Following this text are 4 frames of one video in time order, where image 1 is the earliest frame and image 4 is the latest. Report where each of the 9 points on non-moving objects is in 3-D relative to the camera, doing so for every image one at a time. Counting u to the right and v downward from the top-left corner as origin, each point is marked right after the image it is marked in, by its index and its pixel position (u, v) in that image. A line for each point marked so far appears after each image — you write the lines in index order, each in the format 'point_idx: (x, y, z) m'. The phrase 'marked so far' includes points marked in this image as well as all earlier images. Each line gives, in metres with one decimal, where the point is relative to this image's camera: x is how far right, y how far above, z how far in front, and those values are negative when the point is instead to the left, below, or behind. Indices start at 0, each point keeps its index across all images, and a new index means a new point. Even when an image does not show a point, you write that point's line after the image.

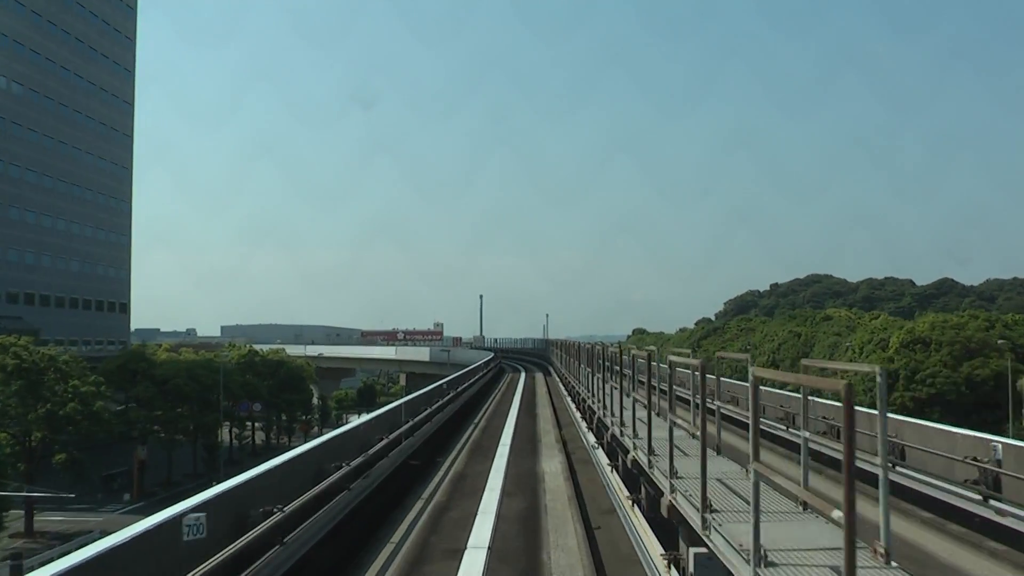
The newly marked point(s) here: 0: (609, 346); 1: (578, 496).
0: (+1.8, -1.1, +14.6) m
1: (+1.1, -3.3, +11.1) m
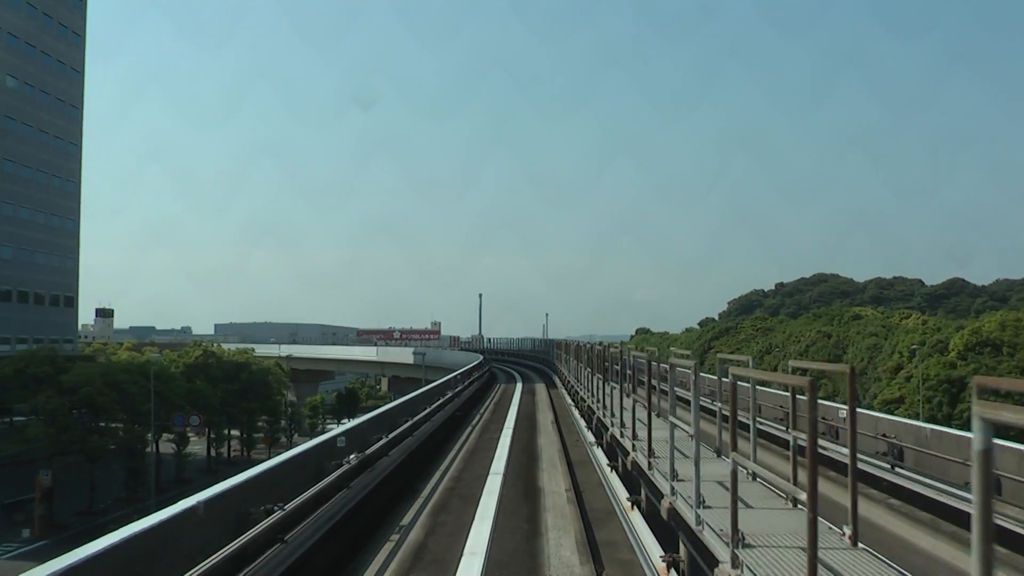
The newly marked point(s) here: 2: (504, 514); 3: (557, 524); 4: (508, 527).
0: (+1.8, -1.1, +13.9) m
1: (+1.0, -3.2, +10.4) m
2: (-0.1, -3.3, +10.5) m
3: (+0.6, -3.2, +9.9) m
4: (-0.1, -3.2, +9.8) m
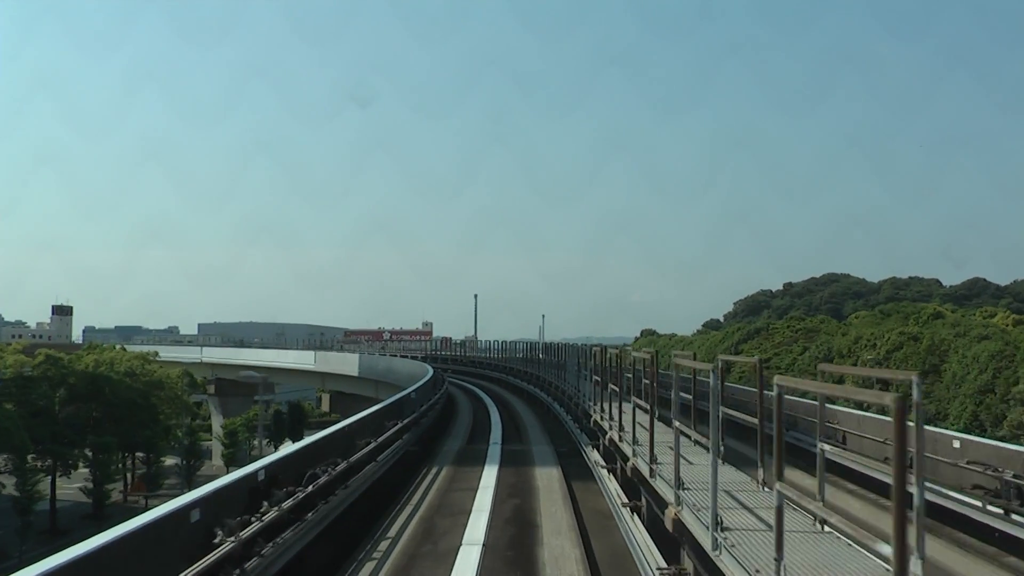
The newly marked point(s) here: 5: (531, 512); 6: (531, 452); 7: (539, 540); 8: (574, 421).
0: (+1.7, -1.0, +12.6) m
1: (+0.9, -3.1, +9.1) m
2: (-0.2, -3.2, +9.2) m
3: (+0.5, -3.2, +8.6) m
4: (-0.2, -3.1, +8.4) m
5: (+0.3, -3.3, +11.0) m
6: (+0.5, -3.5, +17.0) m
7: (+0.3, -3.1, +9.0) m
8: (+1.6, -3.4, +19.4) m
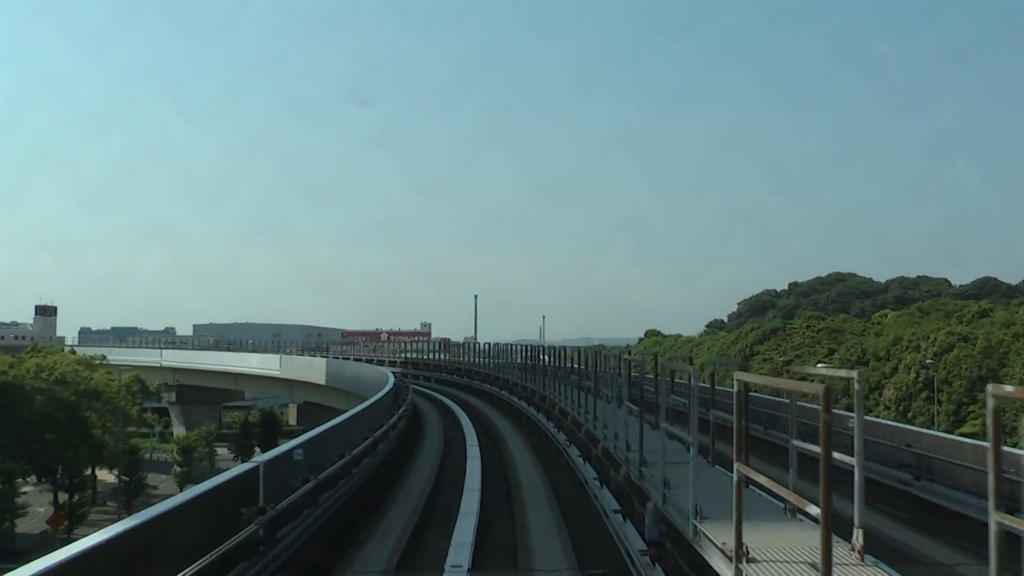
0: (+1.7, -1.0, +12.1) m
1: (+0.9, -3.1, +8.6) m
2: (-0.3, -3.2, +8.7) m
3: (+0.5, -3.1, +8.1) m
4: (-0.2, -3.1, +7.9) m
5: (+0.2, -3.3, +10.5) m
6: (+0.5, -3.5, +16.5) m
7: (+0.3, -3.1, +8.5) m
8: (+1.6, -3.4, +18.9) m
